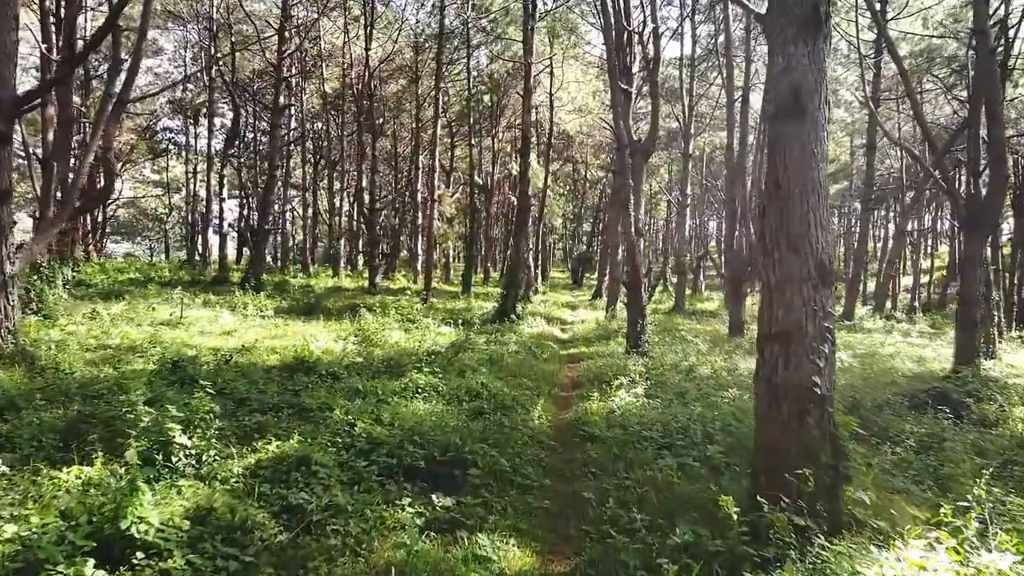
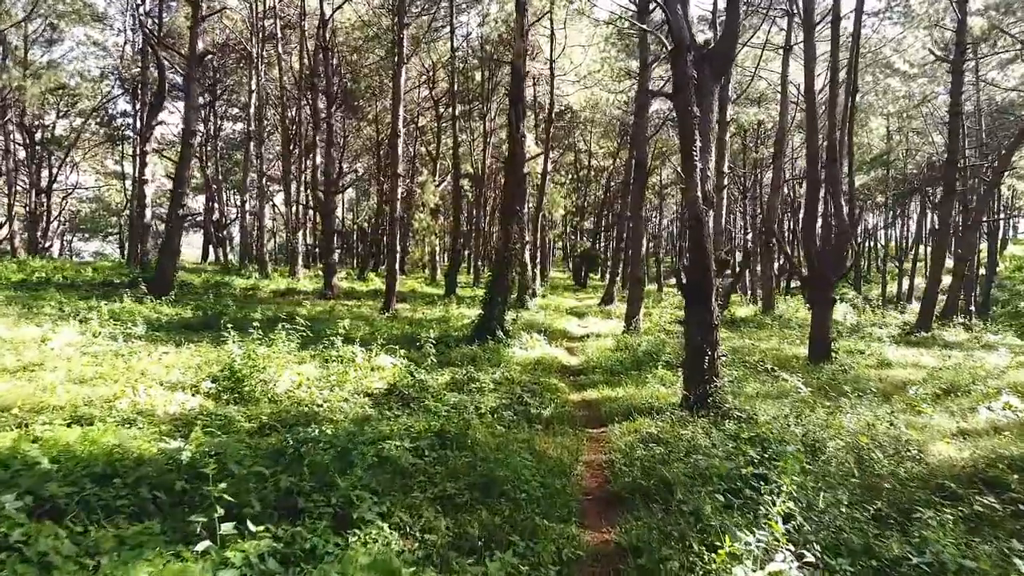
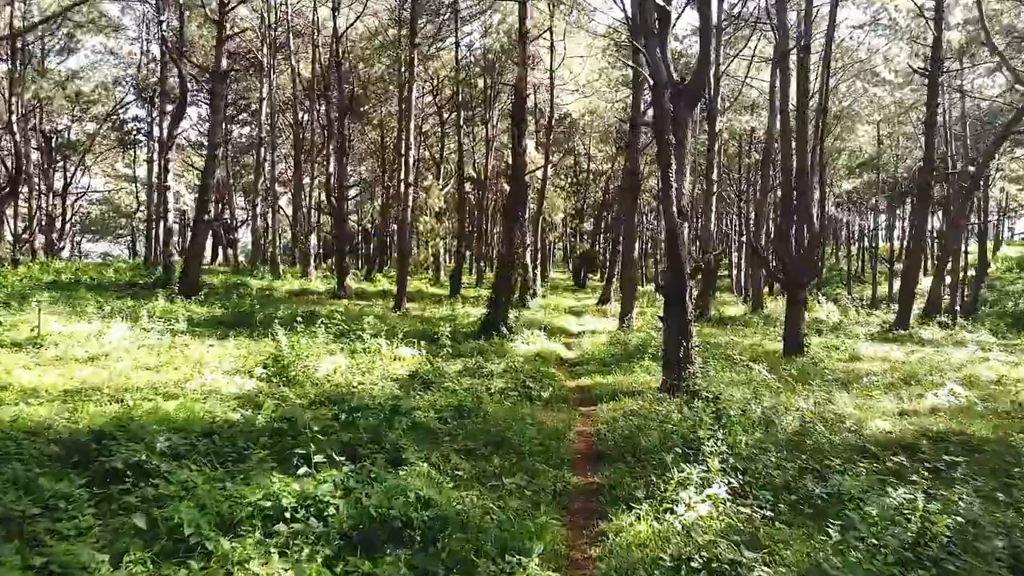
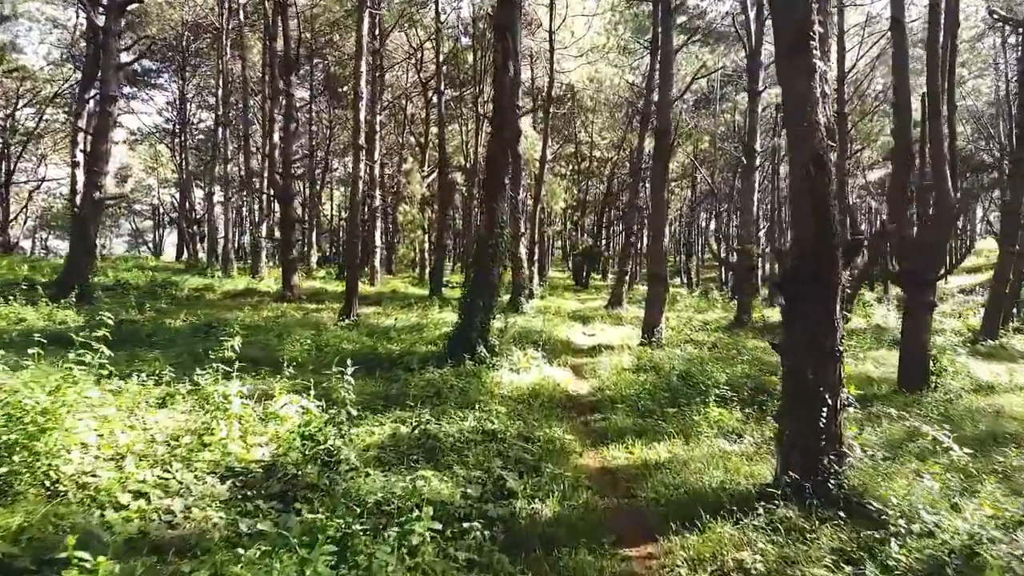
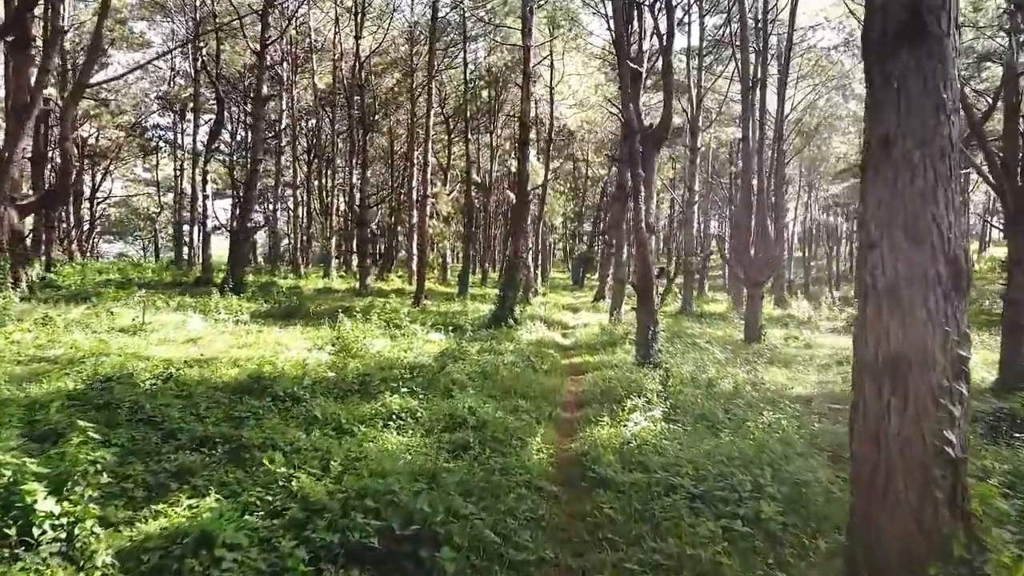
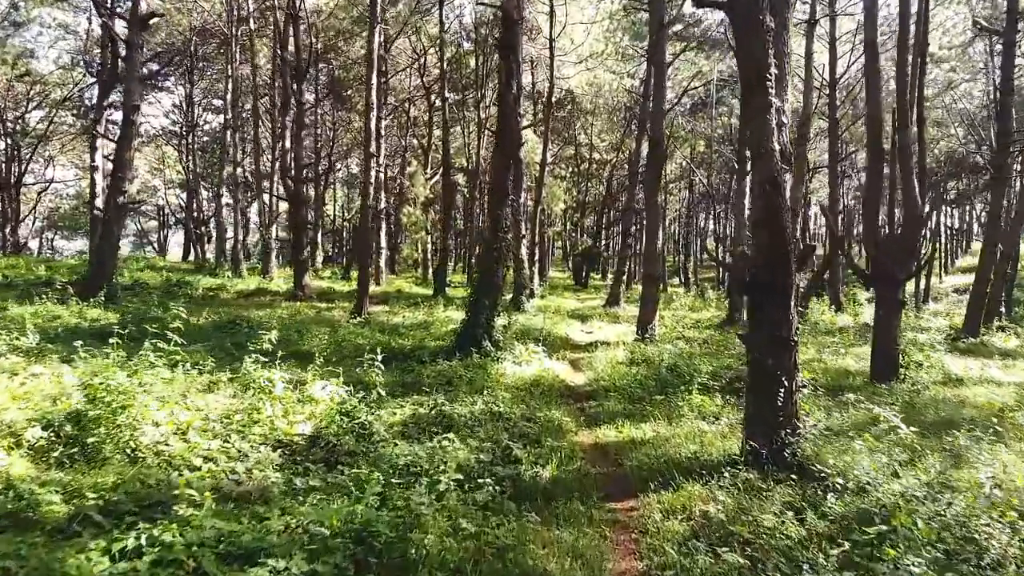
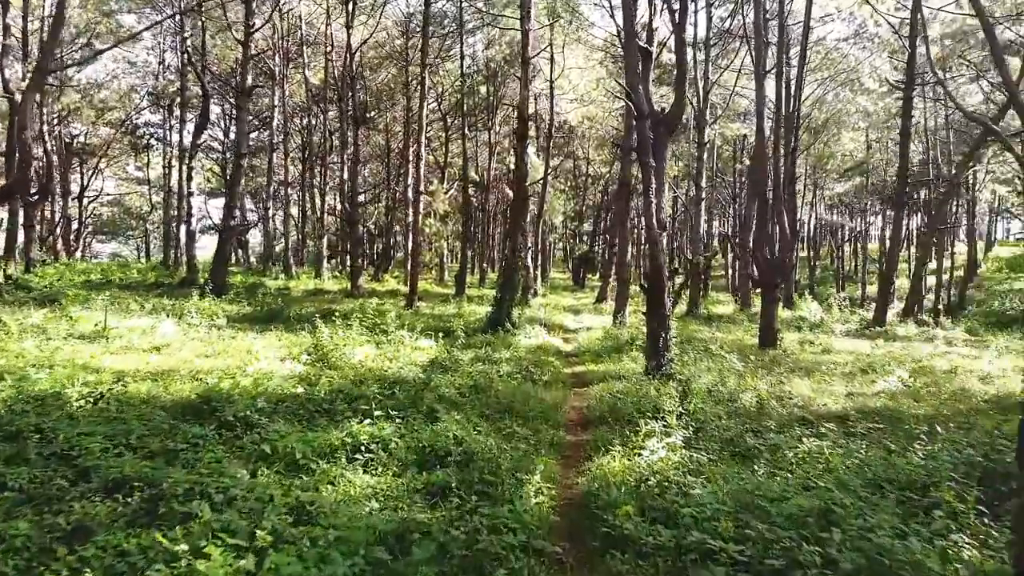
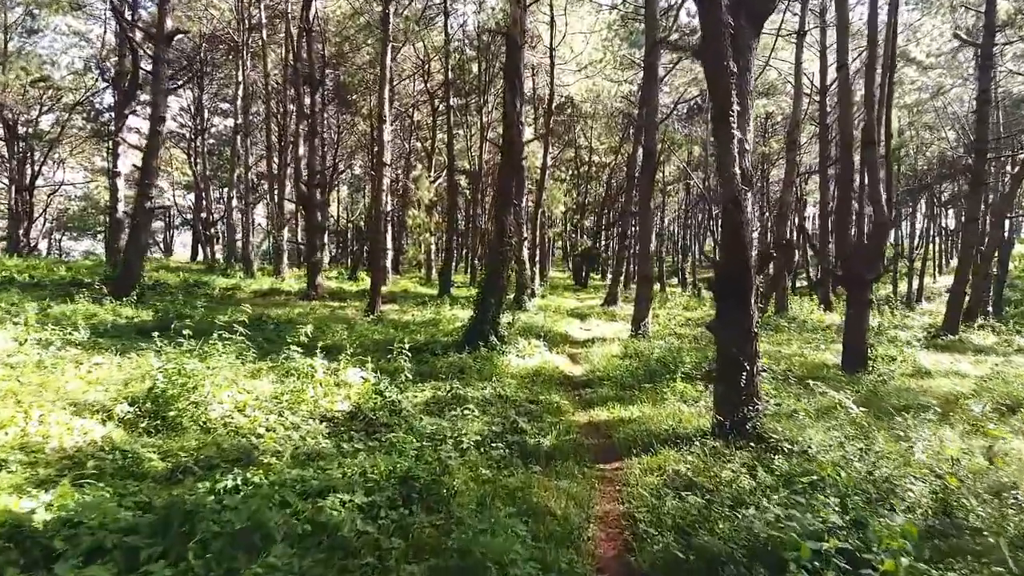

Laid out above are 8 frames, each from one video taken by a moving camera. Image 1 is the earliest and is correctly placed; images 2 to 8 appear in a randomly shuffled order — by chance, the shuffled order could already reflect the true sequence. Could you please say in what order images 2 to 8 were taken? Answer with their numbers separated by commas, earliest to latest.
5, 7, 3, 2, 8, 6, 4
